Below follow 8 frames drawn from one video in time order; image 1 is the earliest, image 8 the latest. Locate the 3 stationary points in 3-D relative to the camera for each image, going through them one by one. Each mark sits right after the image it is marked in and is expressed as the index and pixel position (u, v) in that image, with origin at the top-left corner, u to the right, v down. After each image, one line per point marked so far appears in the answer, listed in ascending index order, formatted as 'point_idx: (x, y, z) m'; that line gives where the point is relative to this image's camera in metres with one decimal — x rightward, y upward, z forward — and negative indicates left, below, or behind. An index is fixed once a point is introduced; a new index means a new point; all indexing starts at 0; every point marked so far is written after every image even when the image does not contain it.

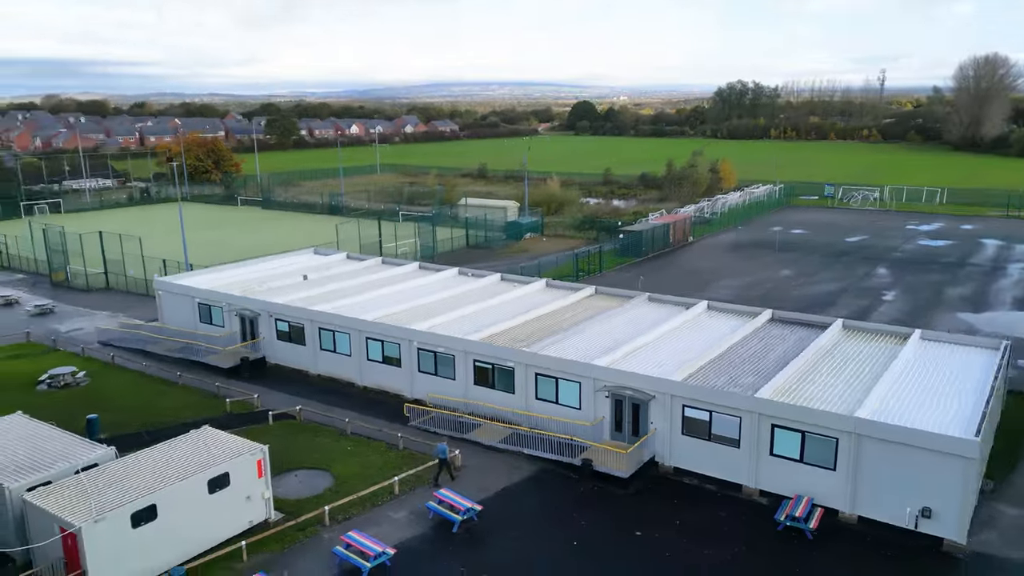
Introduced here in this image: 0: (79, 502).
0: (-5.4, -2.8, +10.0) m
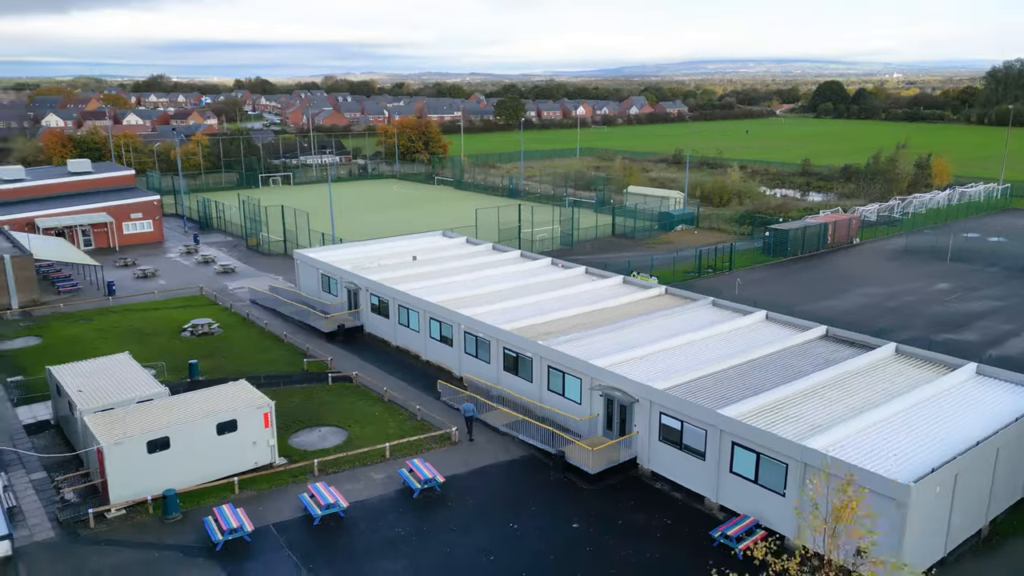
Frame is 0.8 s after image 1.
0: (-6.5, -2.3, +13.0) m
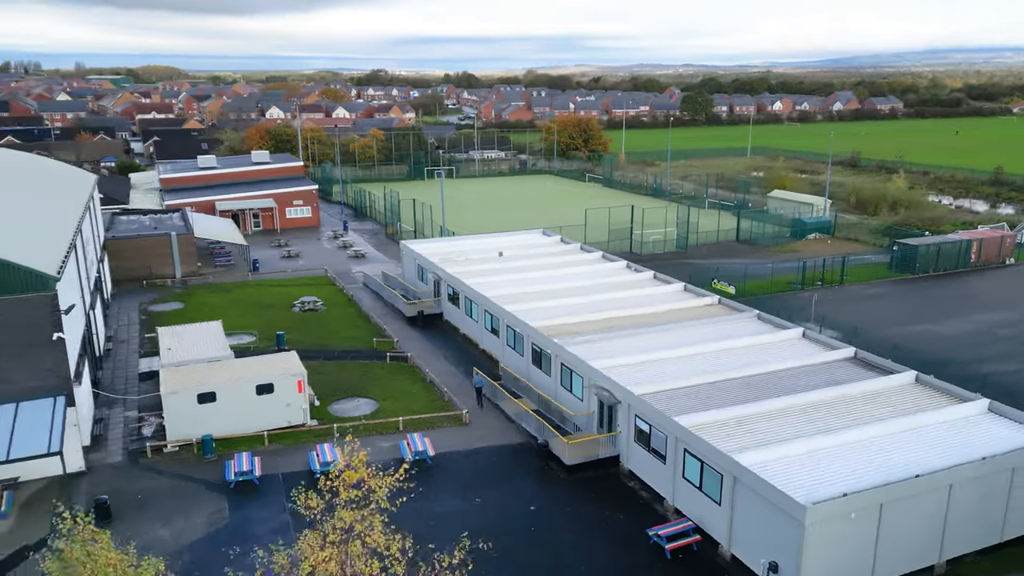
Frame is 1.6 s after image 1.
0: (-6.8, -1.9, +16.0) m
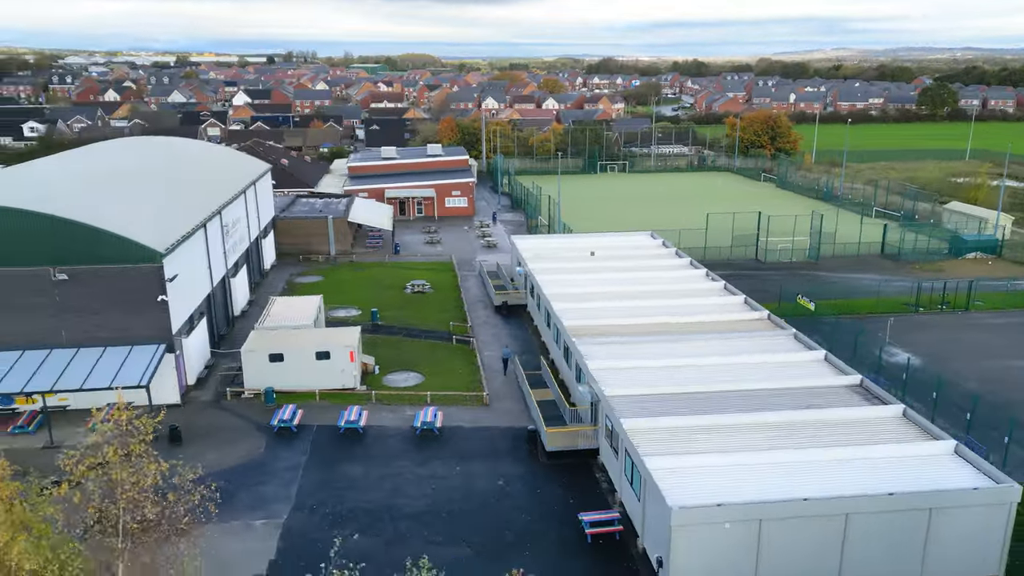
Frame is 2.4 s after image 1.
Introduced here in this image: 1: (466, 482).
0: (-6.5, -1.4, +20.0) m
1: (-1.0, -4.1, +16.2) m
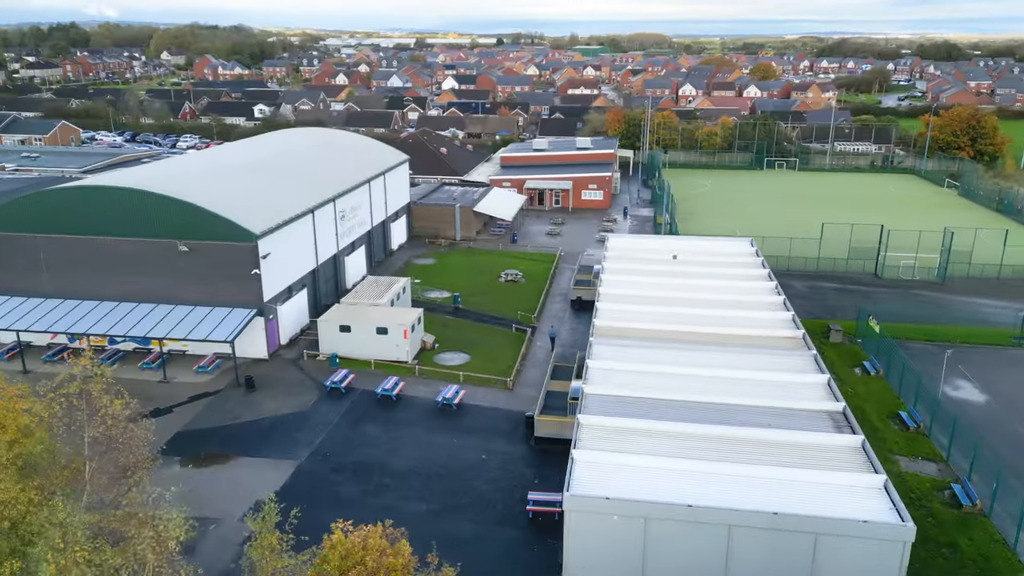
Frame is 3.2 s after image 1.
0: (-5.4, -0.8, +23.7) m
1: (-1.3, -4.0, +18.7) m
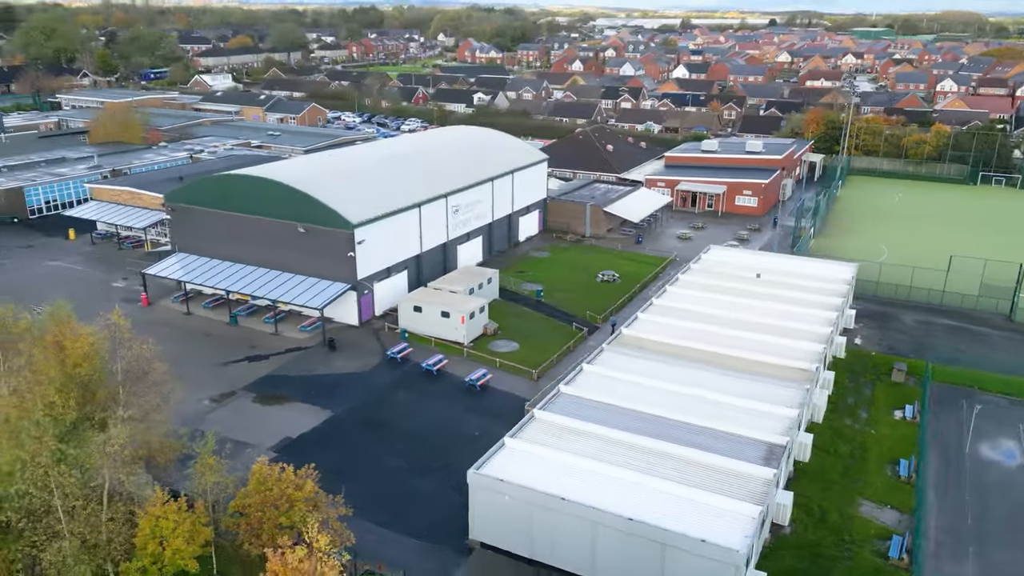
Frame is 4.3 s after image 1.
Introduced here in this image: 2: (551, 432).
0: (-3.5, -0.3, +27.7) m
1: (-1.5, -3.9, +21.8) m
2: (+1.0, -3.4, +18.2) m
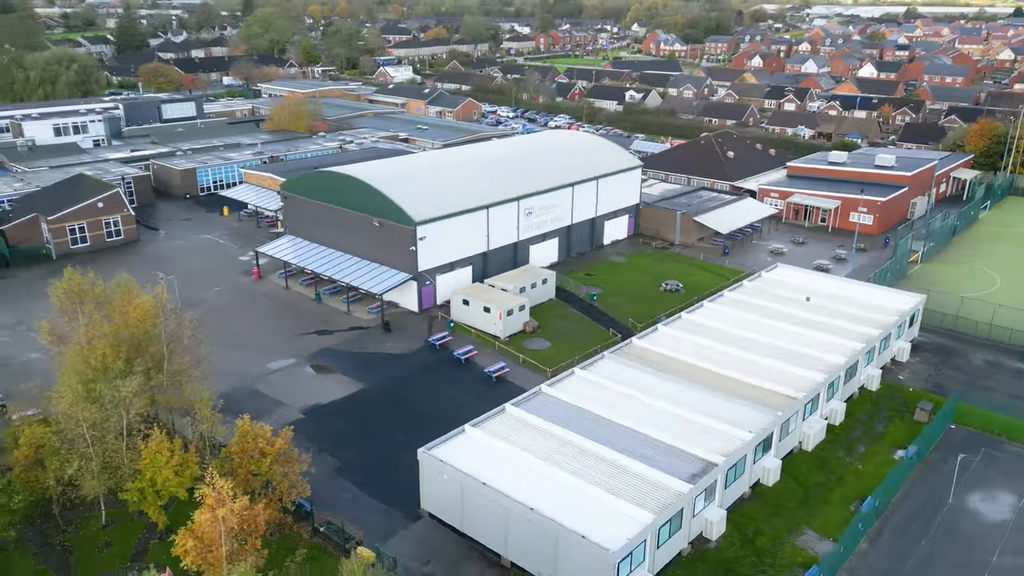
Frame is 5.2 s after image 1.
0: (-1.8, -0.1, +30.4) m
1: (-1.6, -3.9, +24.3) m
2: (+0.1, -3.6, +20.2) m
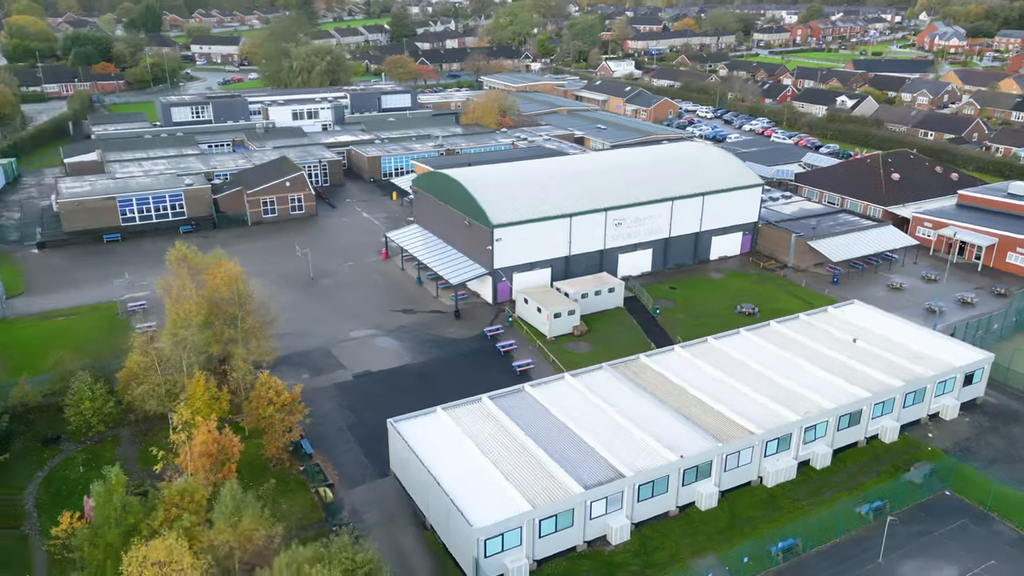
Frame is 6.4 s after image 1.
0: (+0.8, -0.1, +33.5) m
1: (-1.3, -3.9, +27.8) m
2: (-1.0, -3.8, +23.4) m
